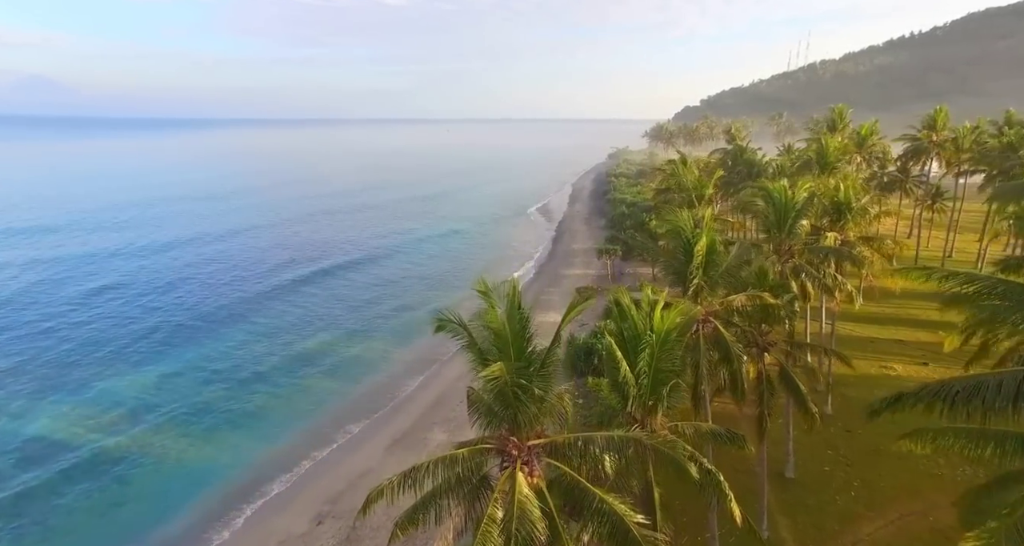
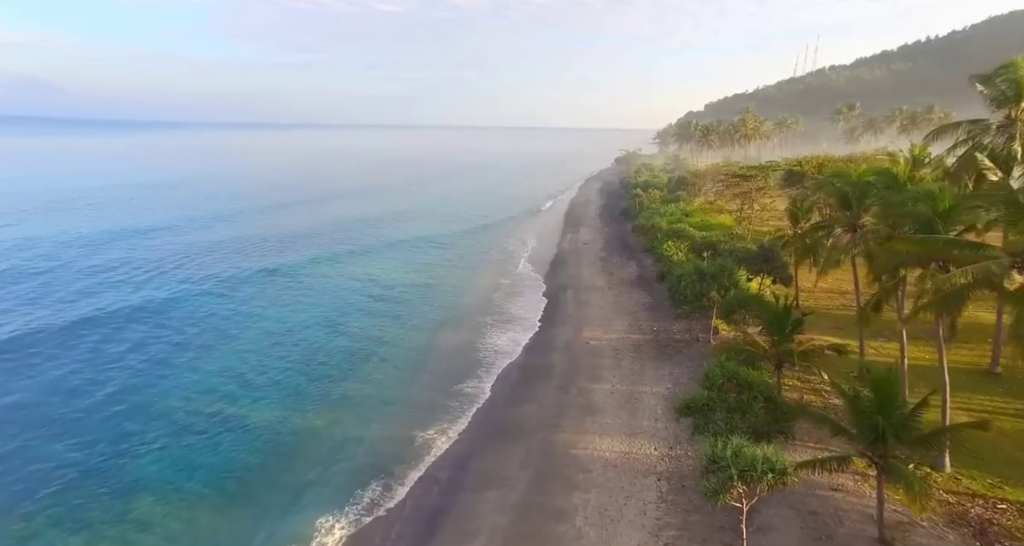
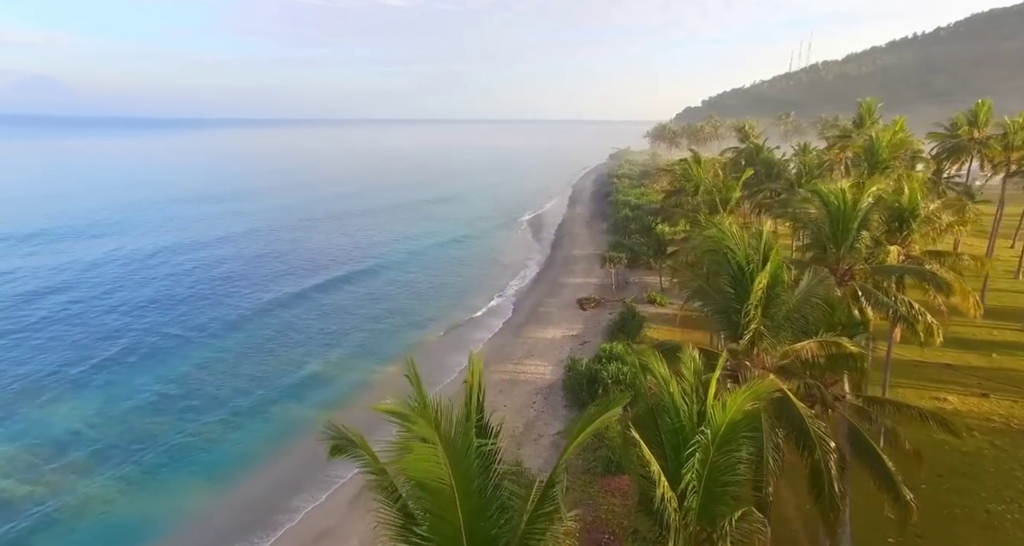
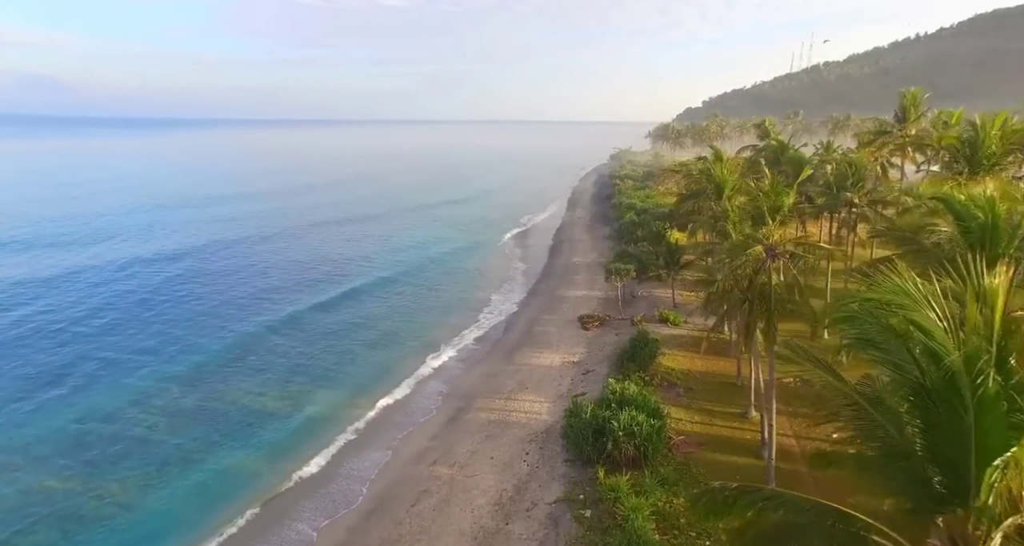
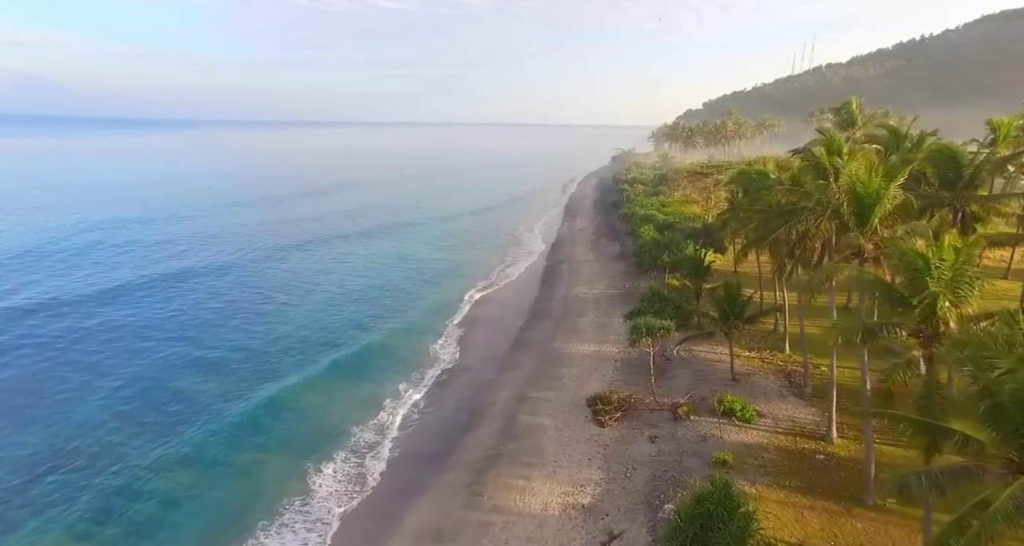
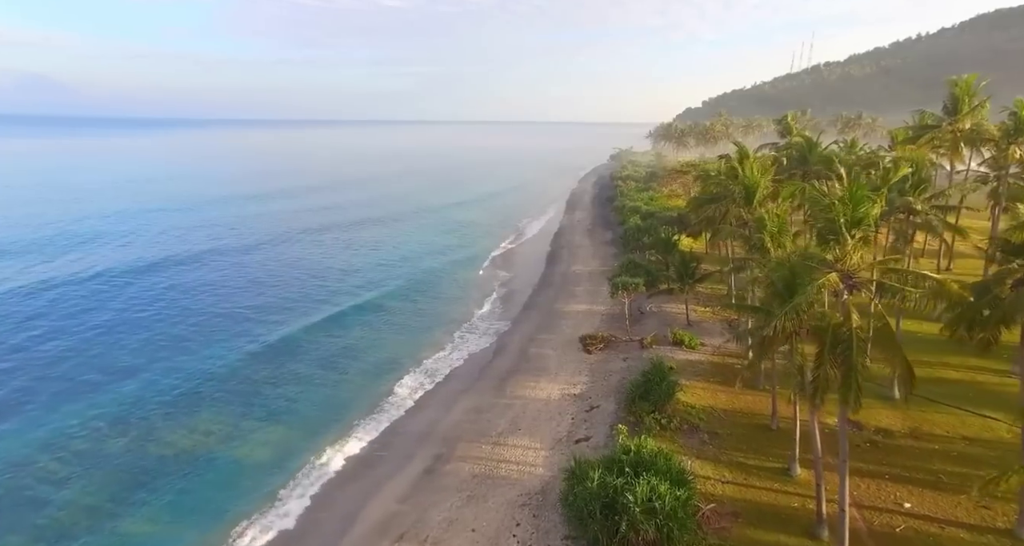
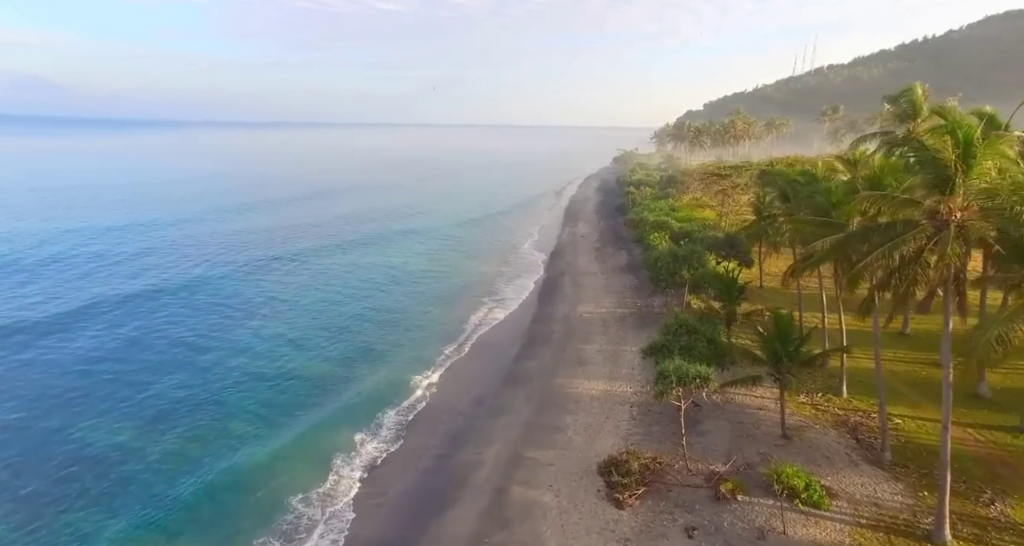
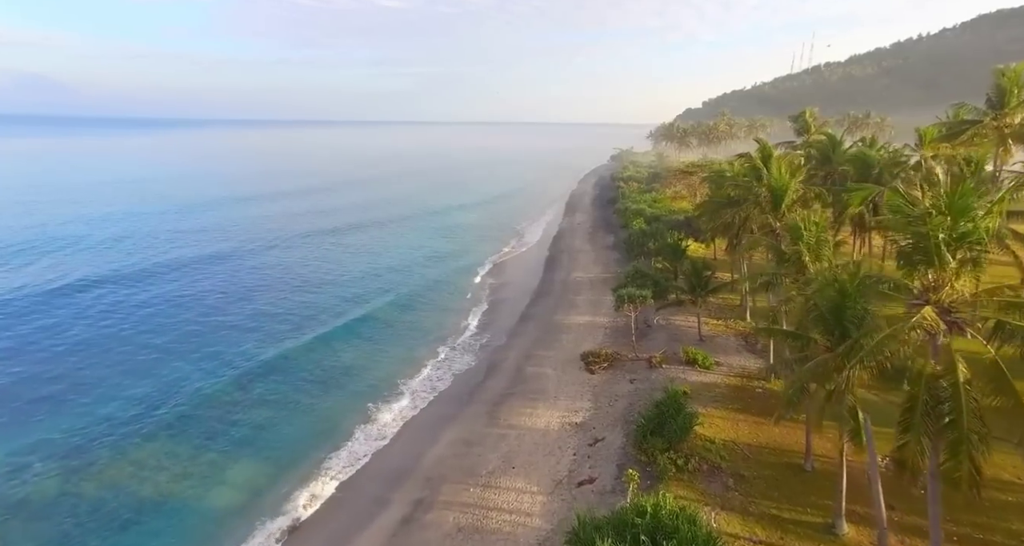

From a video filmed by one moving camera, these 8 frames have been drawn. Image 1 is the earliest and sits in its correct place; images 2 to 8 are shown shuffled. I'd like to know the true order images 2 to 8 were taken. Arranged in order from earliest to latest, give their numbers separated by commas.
3, 4, 6, 8, 5, 7, 2
